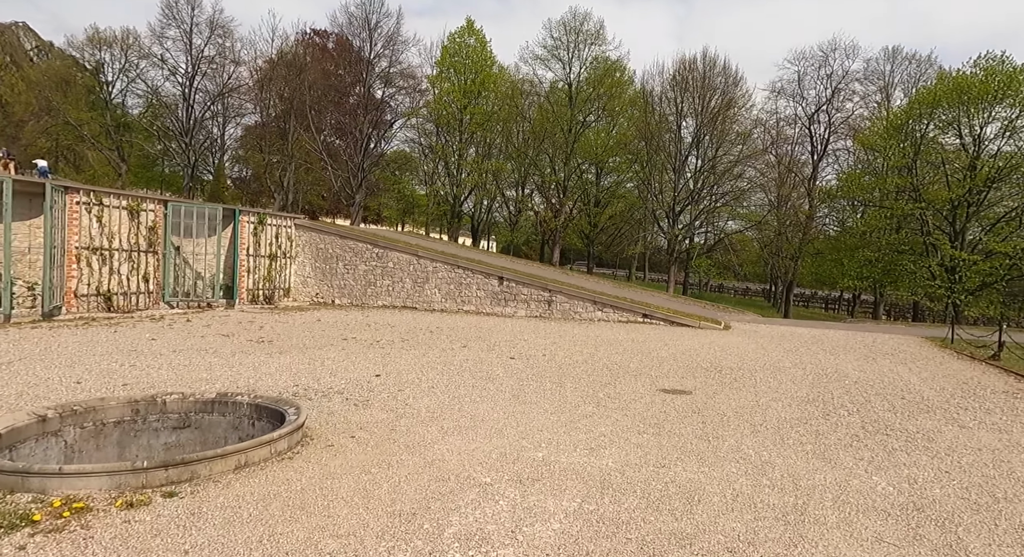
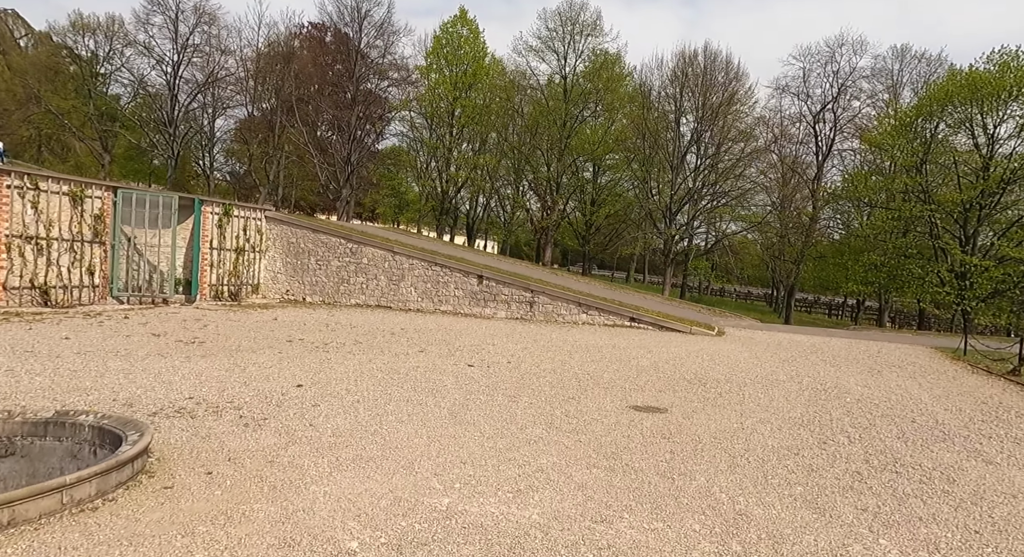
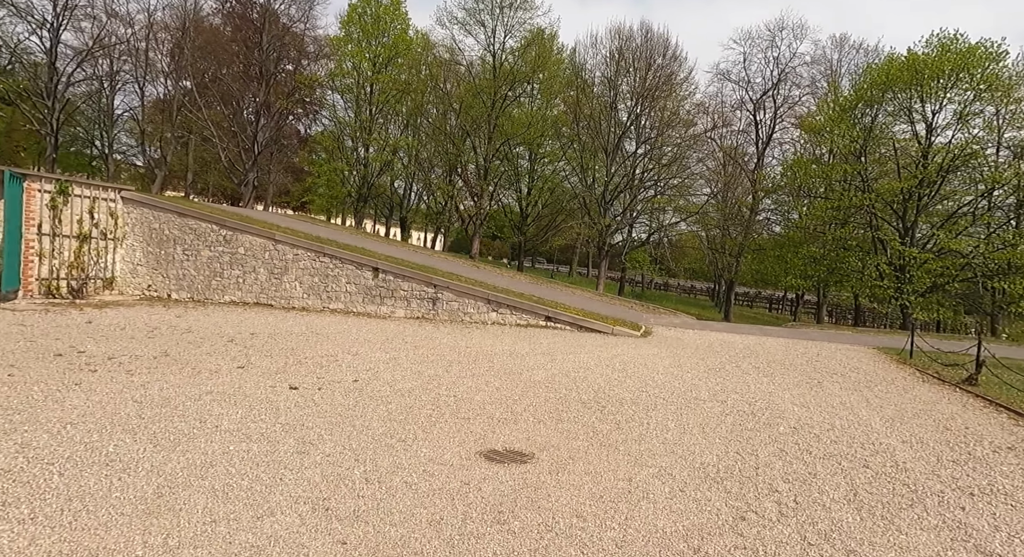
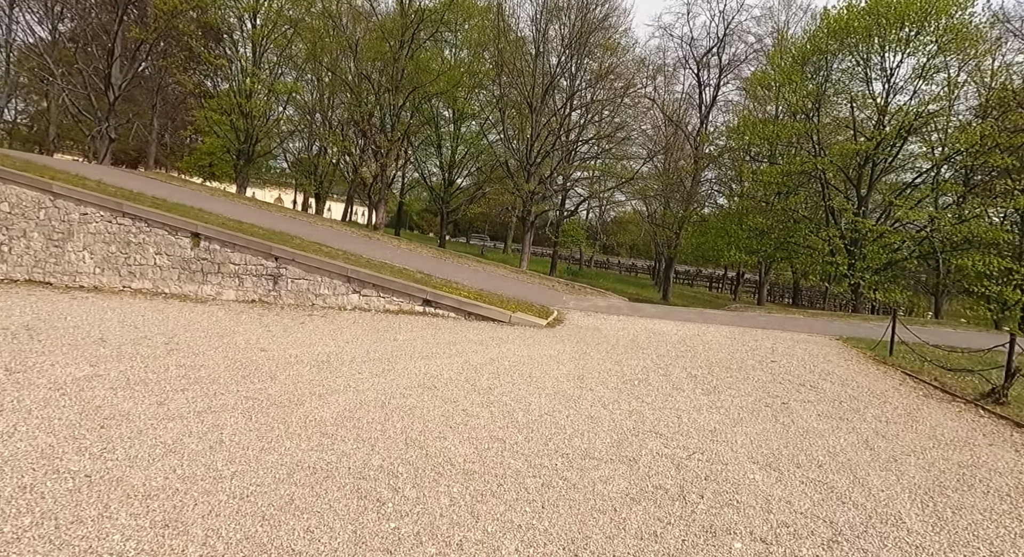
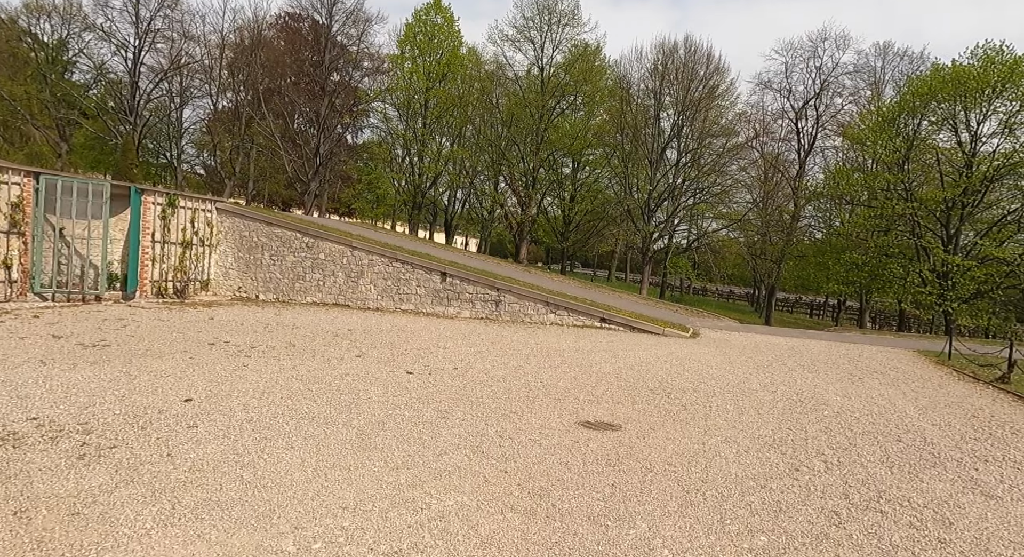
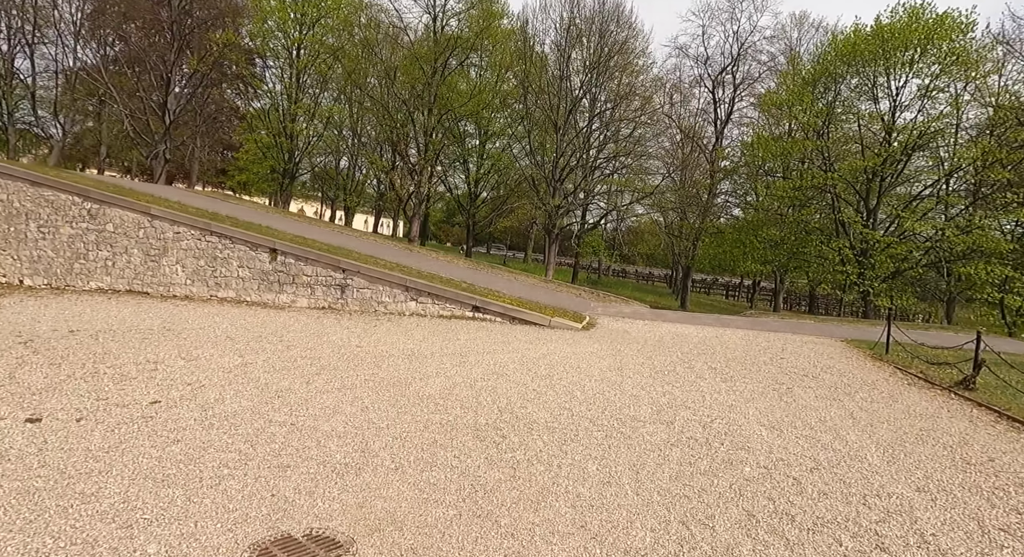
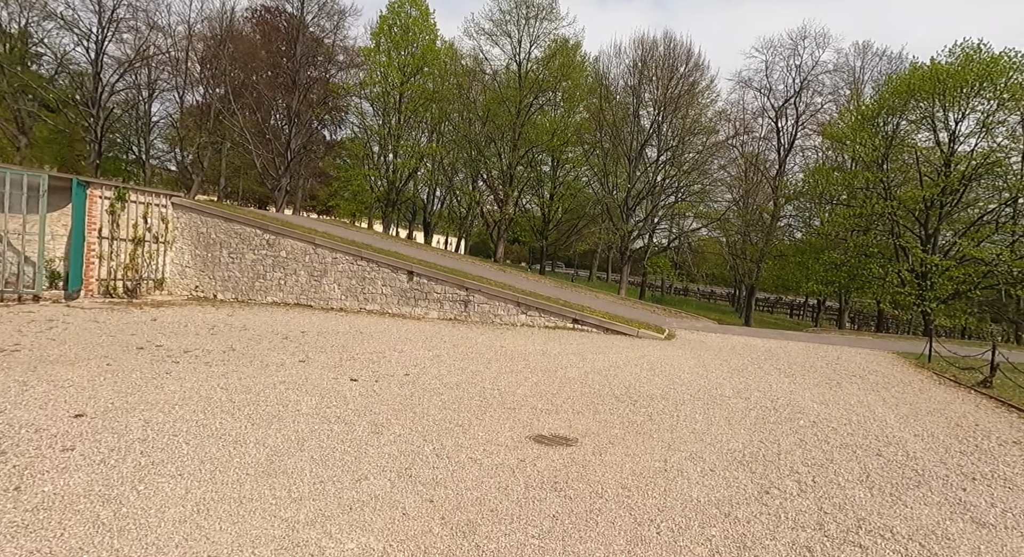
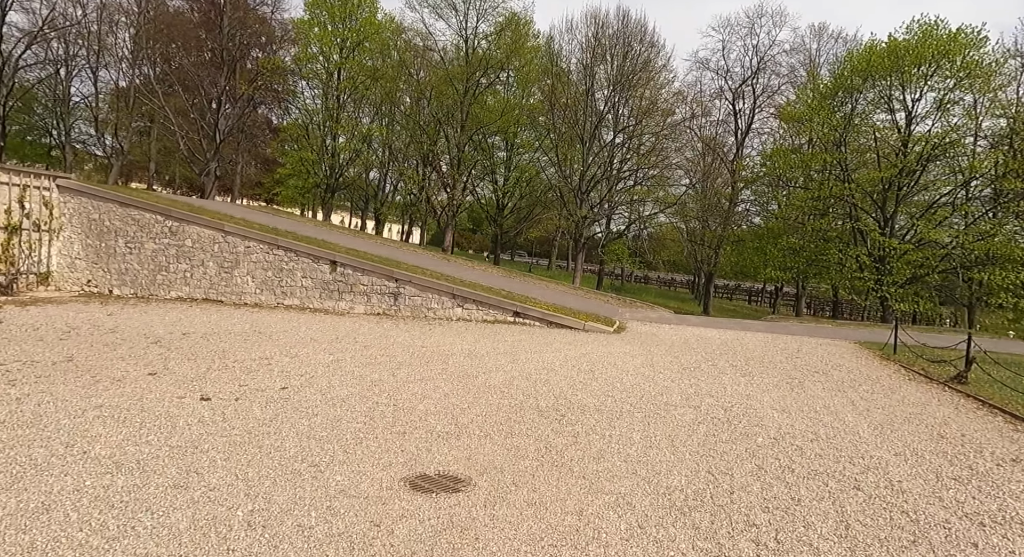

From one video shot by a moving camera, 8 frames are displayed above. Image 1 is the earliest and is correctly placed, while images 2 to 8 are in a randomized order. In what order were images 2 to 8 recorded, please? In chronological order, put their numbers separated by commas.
2, 5, 7, 3, 8, 6, 4
